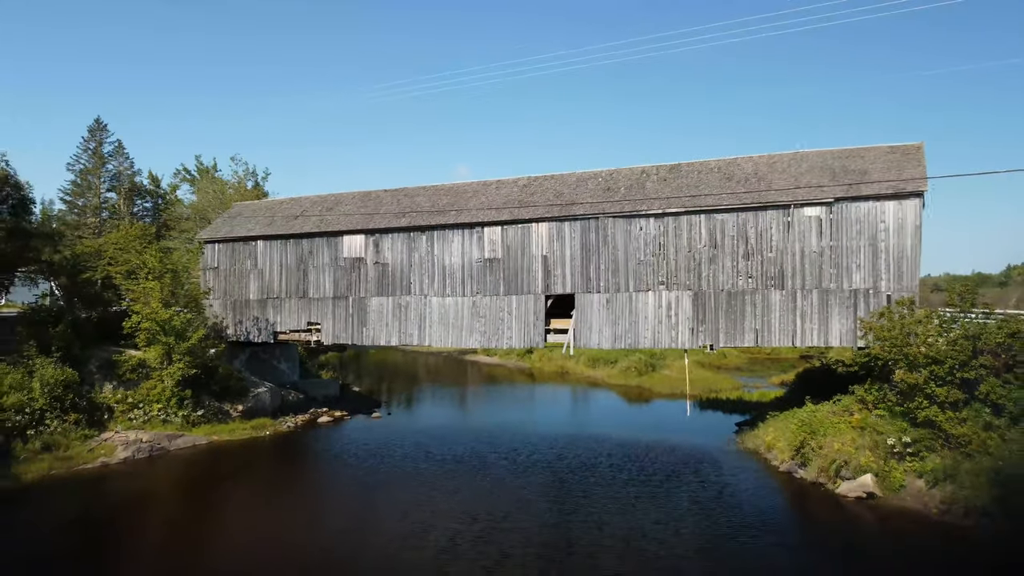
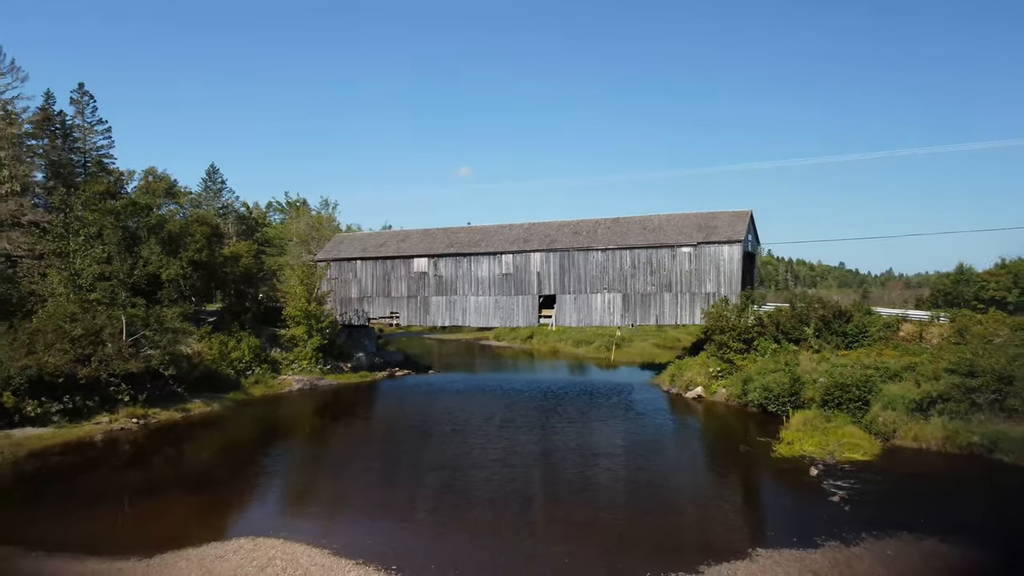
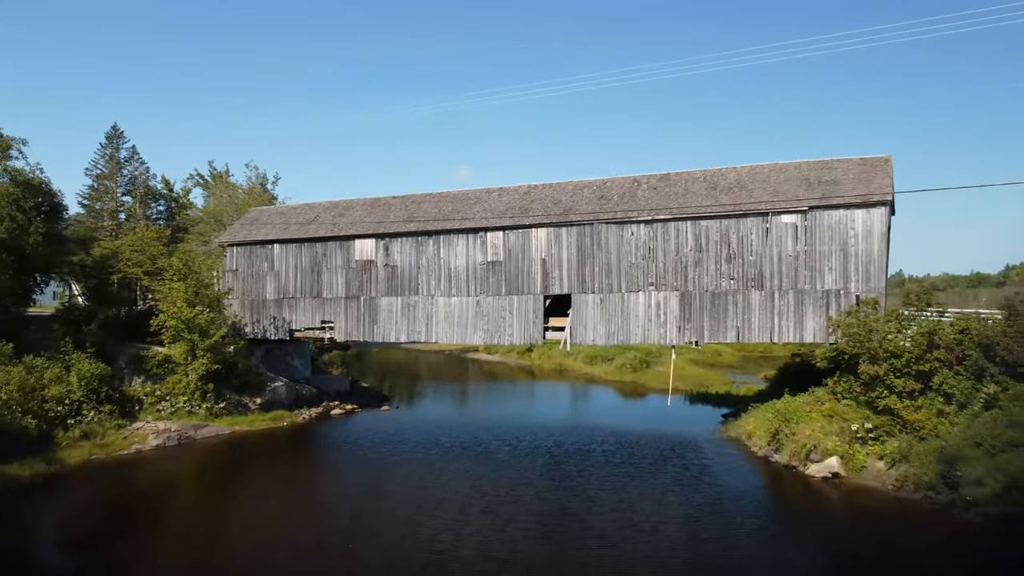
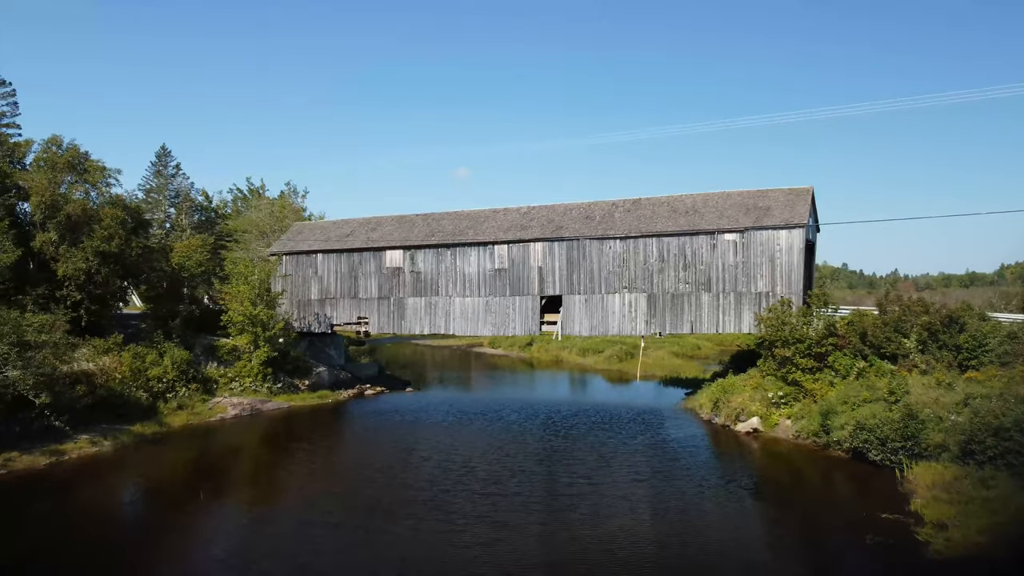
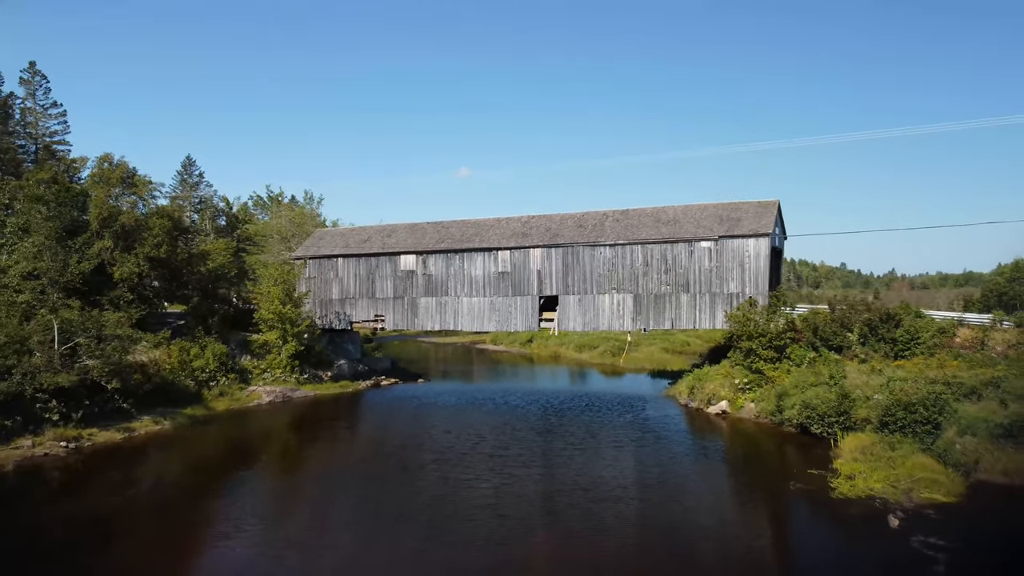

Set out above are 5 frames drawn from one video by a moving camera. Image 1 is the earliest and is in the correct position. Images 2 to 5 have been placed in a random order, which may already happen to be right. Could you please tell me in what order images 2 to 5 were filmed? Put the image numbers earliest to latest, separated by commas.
3, 4, 5, 2
